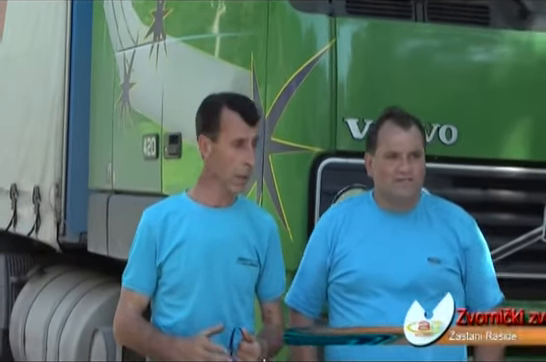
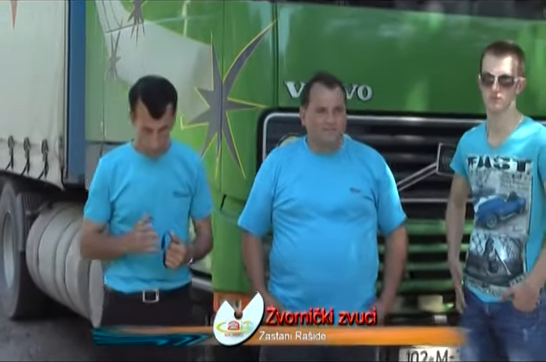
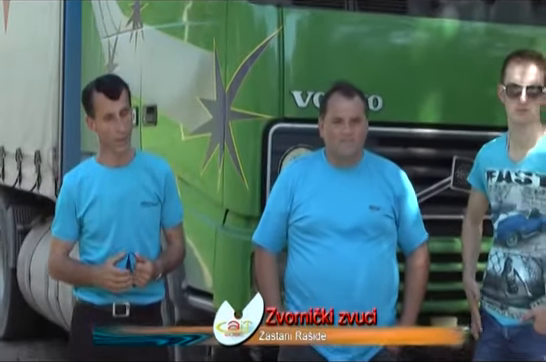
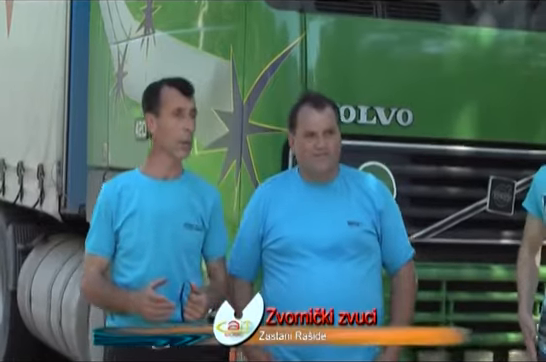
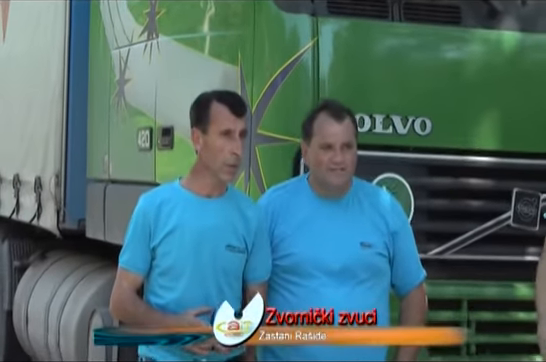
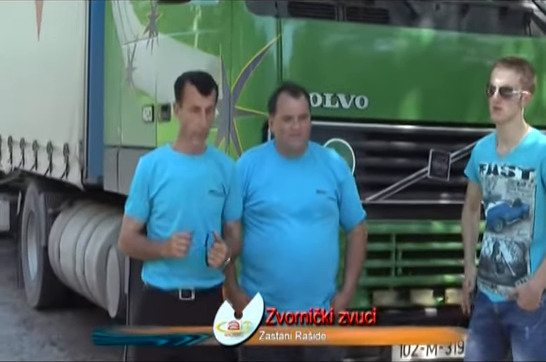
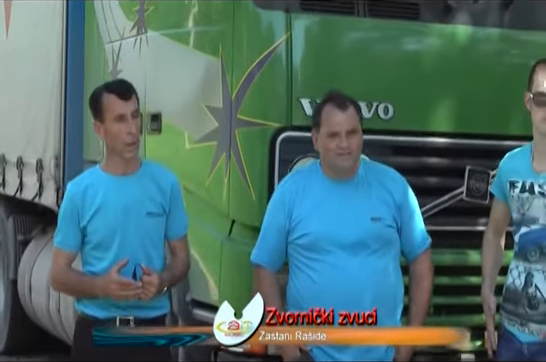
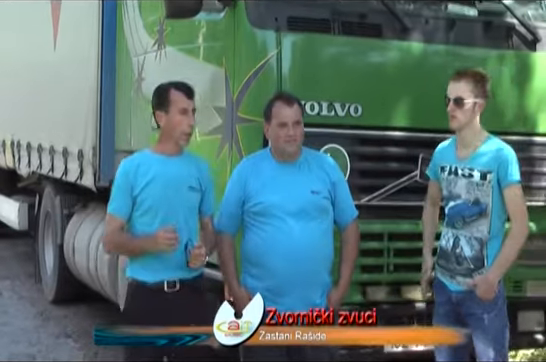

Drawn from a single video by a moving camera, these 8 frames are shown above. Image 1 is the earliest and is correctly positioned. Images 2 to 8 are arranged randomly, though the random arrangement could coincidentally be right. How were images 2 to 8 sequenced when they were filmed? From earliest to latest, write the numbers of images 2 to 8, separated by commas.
5, 4, 7, 3, 2, 6, 8
